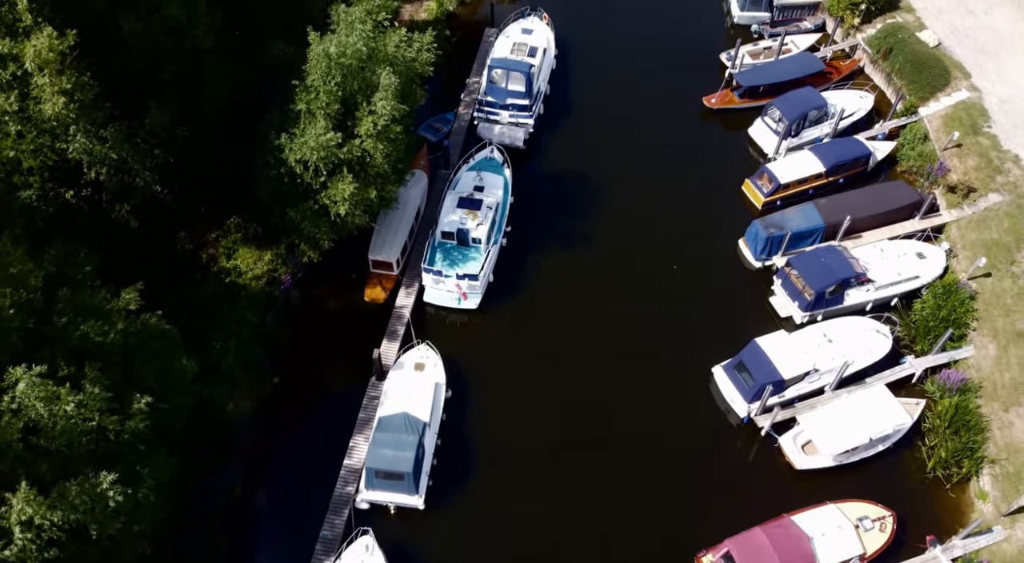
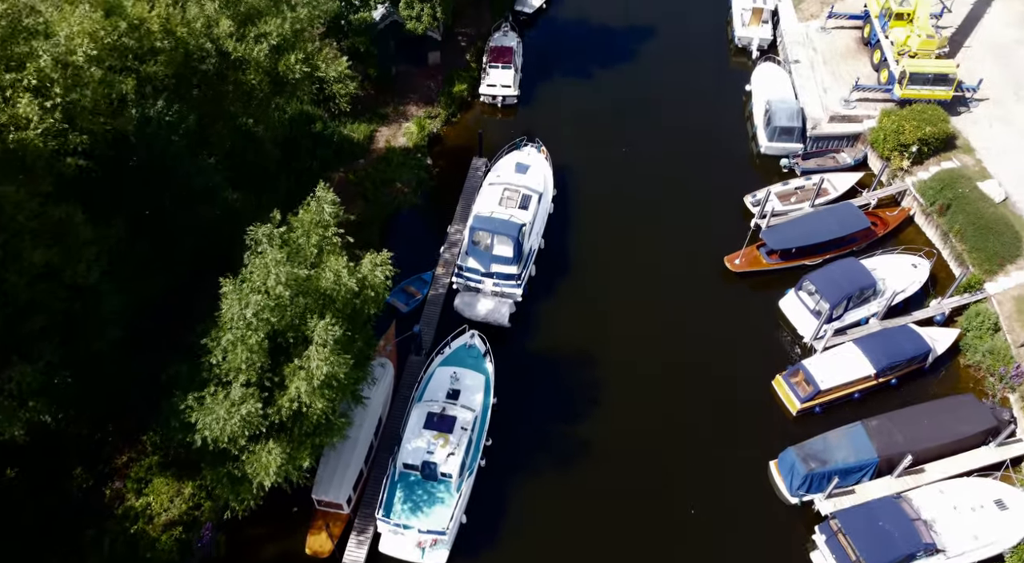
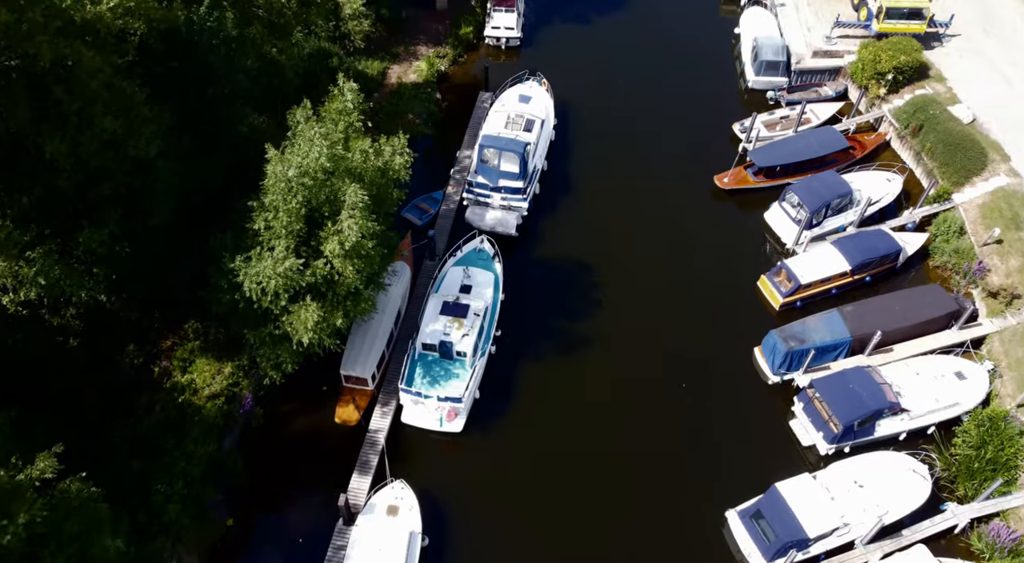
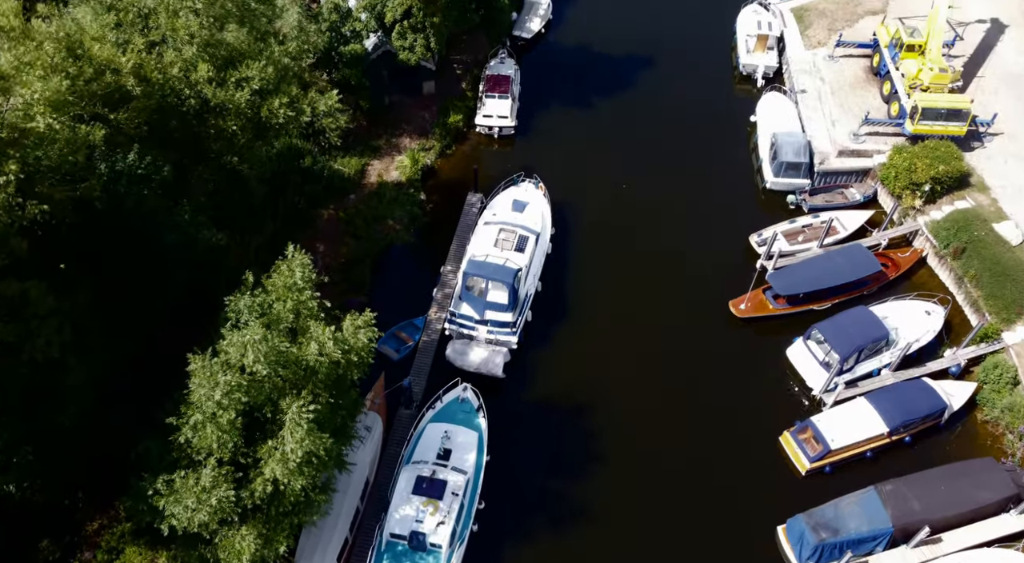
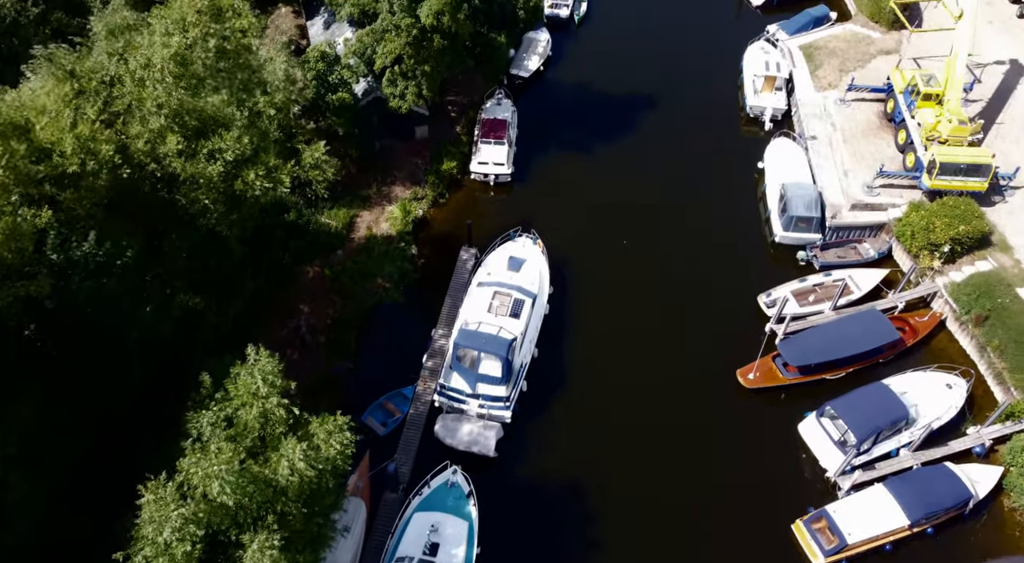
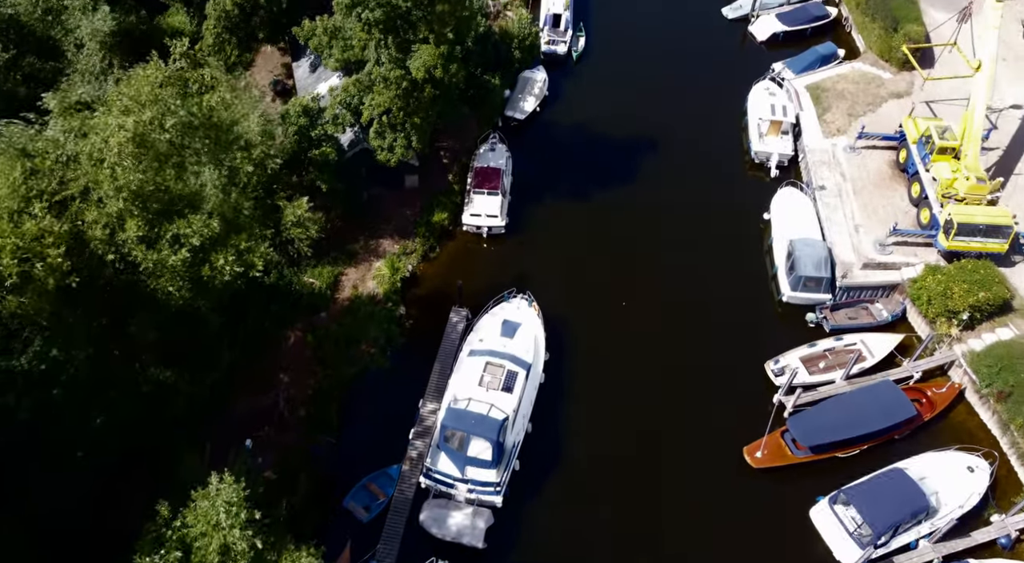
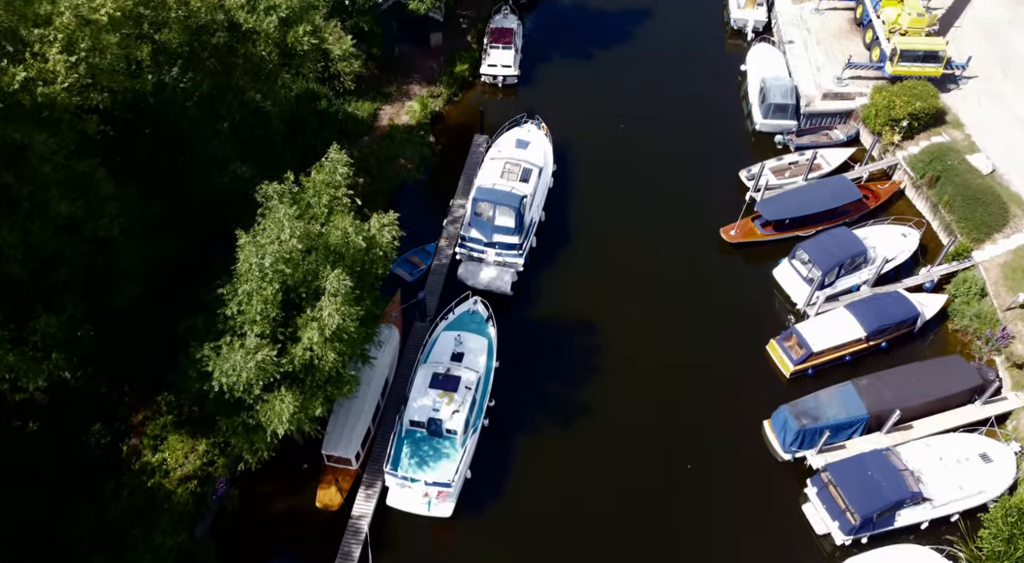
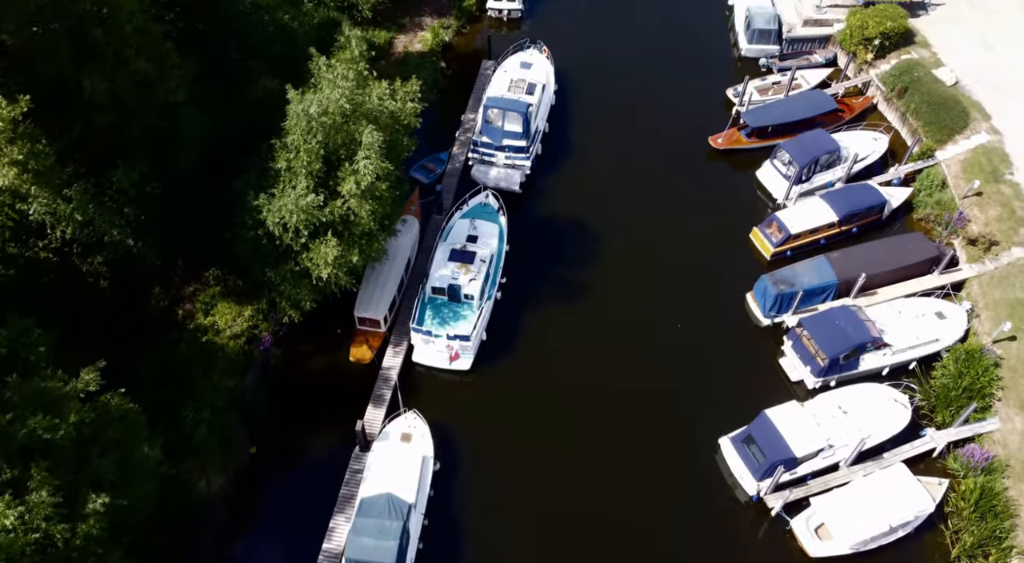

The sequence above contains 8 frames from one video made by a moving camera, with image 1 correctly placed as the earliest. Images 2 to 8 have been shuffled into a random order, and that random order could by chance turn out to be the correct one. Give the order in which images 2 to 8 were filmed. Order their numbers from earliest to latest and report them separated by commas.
8, 3, 7, 2, 4, 5, 6
